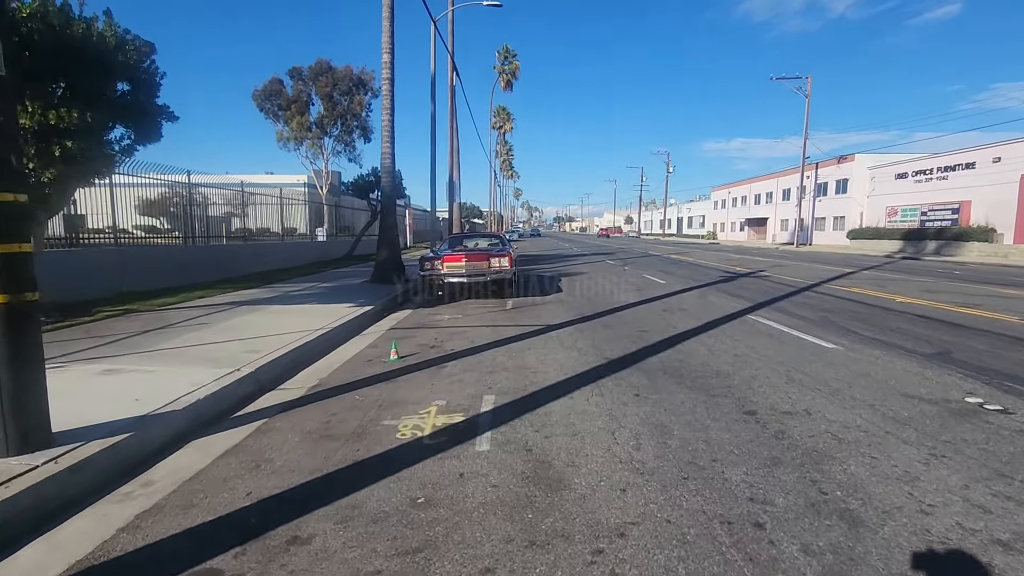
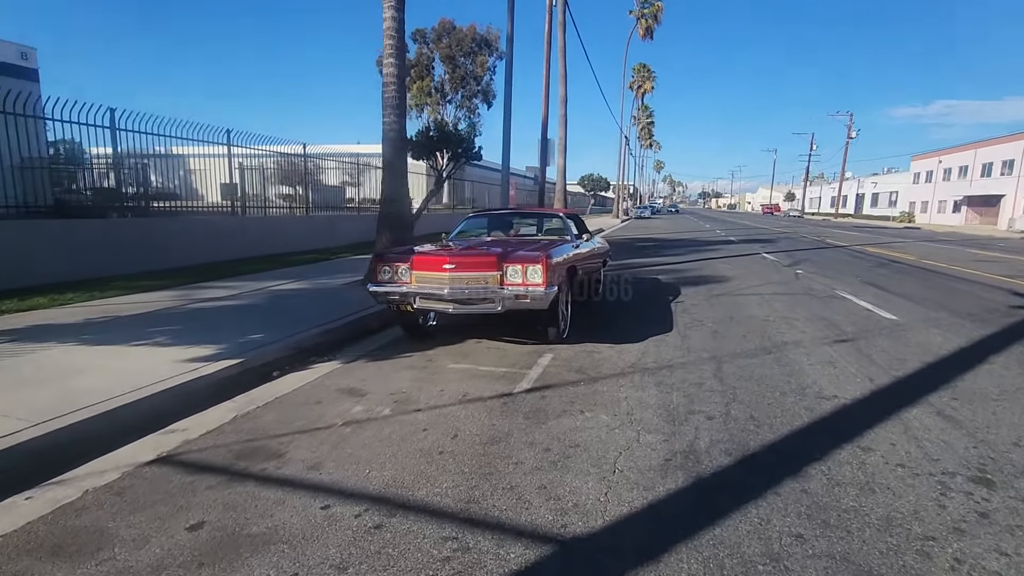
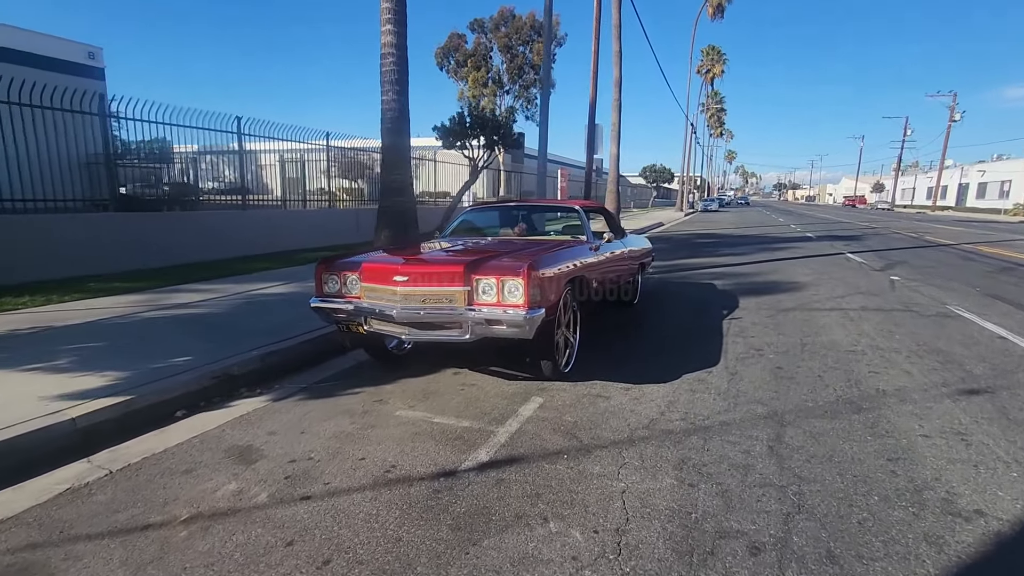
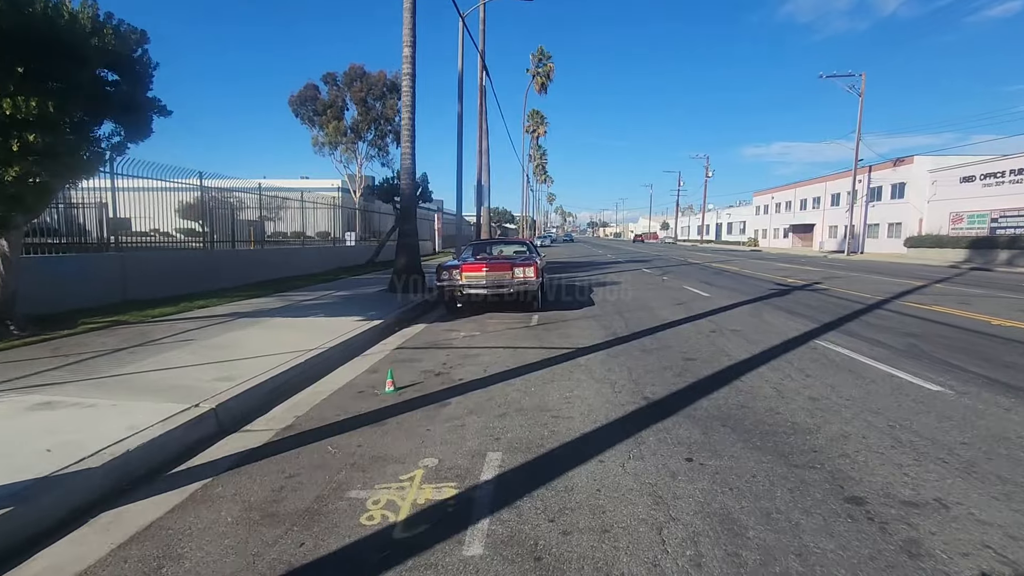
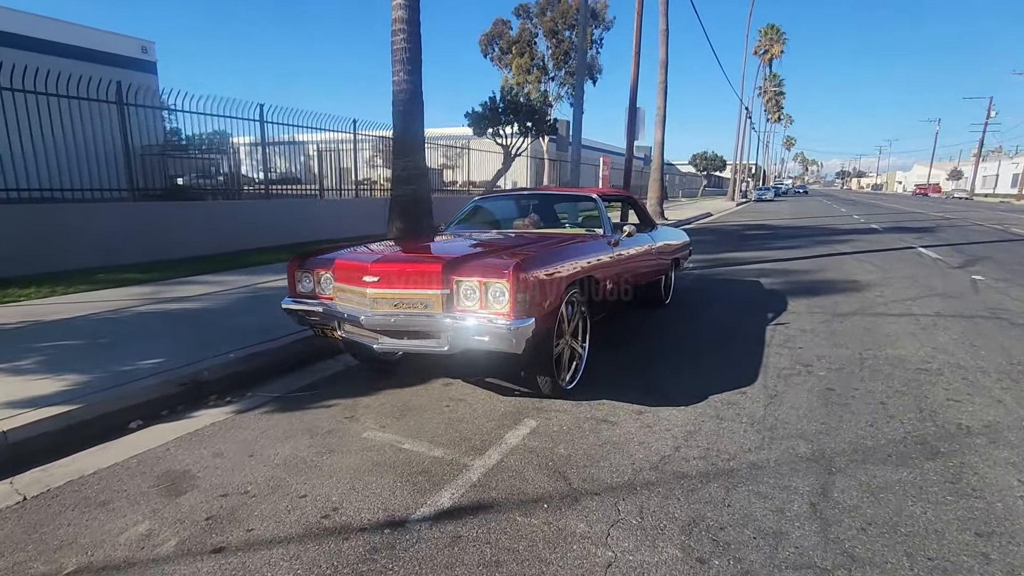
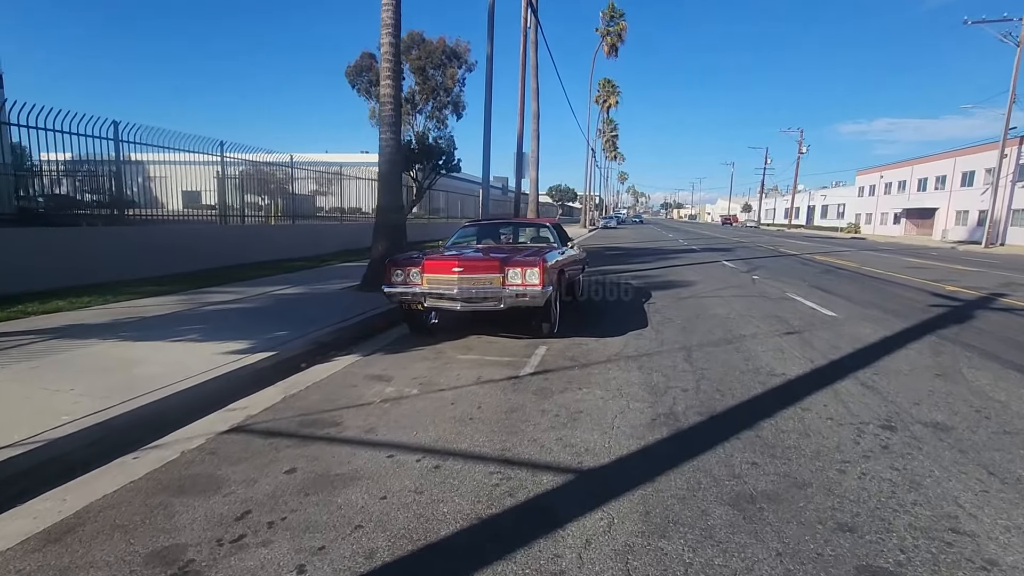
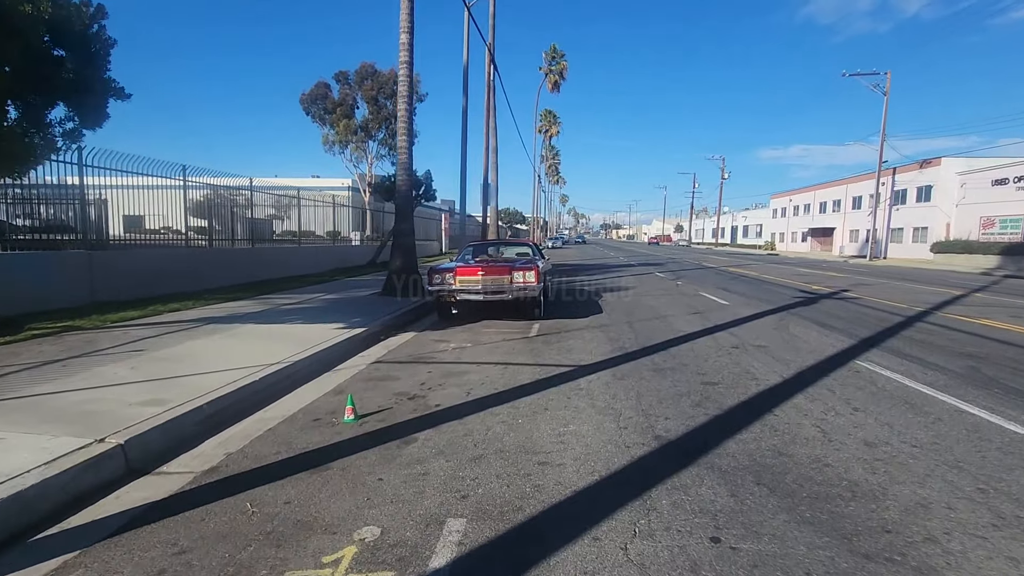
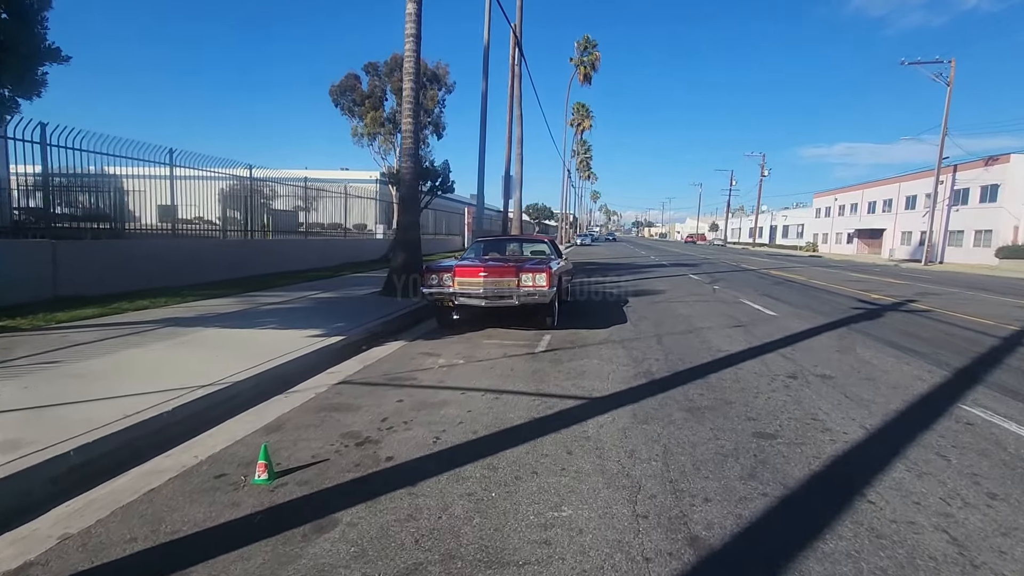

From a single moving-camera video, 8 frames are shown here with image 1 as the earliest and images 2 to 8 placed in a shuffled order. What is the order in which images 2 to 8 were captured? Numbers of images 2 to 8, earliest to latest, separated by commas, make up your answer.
4, 7, 8, 6, 2, 3, 5
